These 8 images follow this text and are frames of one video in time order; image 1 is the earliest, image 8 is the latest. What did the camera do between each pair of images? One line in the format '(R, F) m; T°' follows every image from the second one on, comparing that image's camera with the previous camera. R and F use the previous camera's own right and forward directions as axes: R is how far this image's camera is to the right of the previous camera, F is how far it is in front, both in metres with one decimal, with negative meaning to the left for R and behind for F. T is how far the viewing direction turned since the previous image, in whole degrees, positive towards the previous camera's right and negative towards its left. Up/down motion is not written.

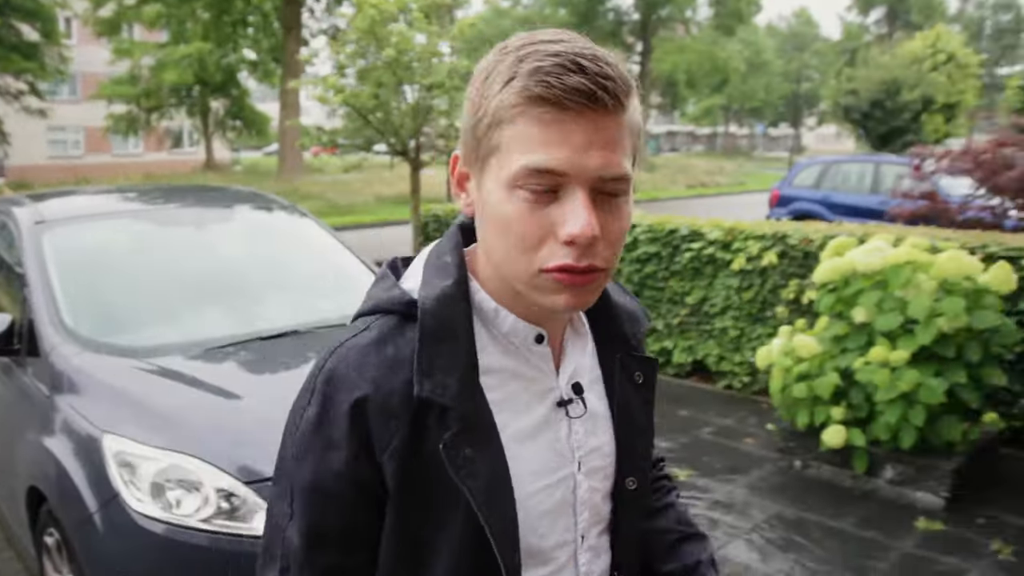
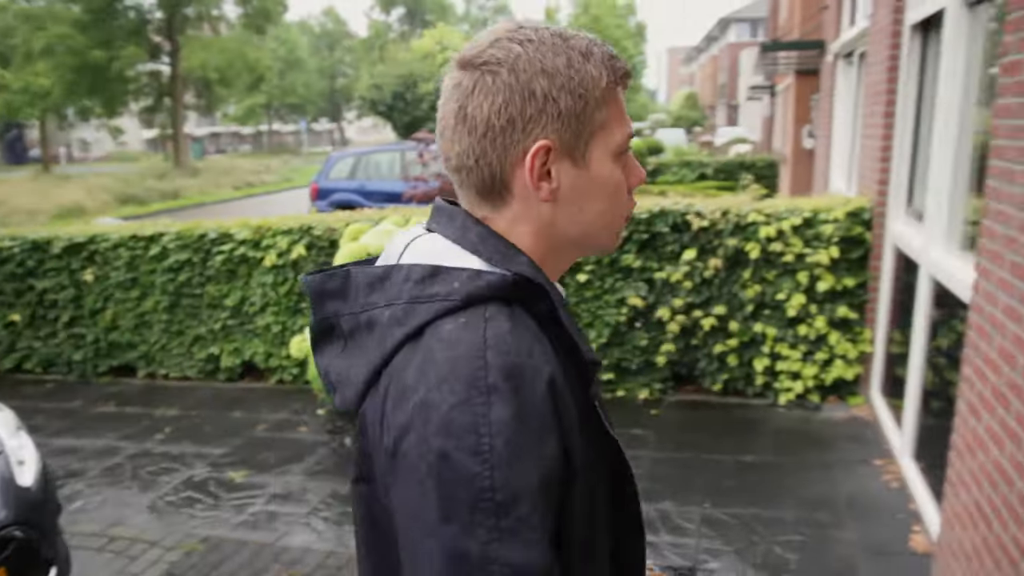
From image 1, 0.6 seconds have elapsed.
(+0.7, -0.2) m; +29°
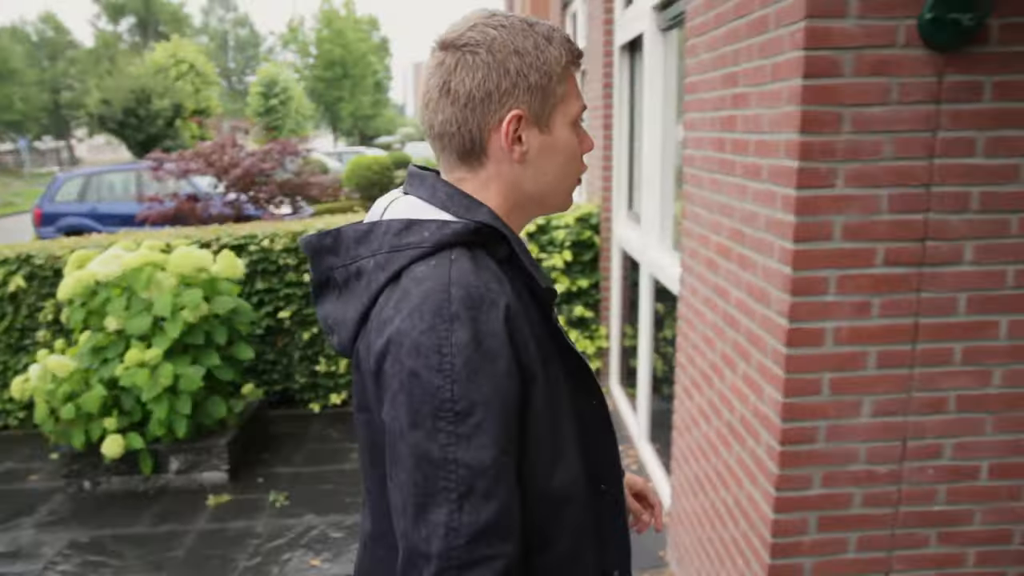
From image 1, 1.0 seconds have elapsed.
(-0.2, -0.3) m; +20°
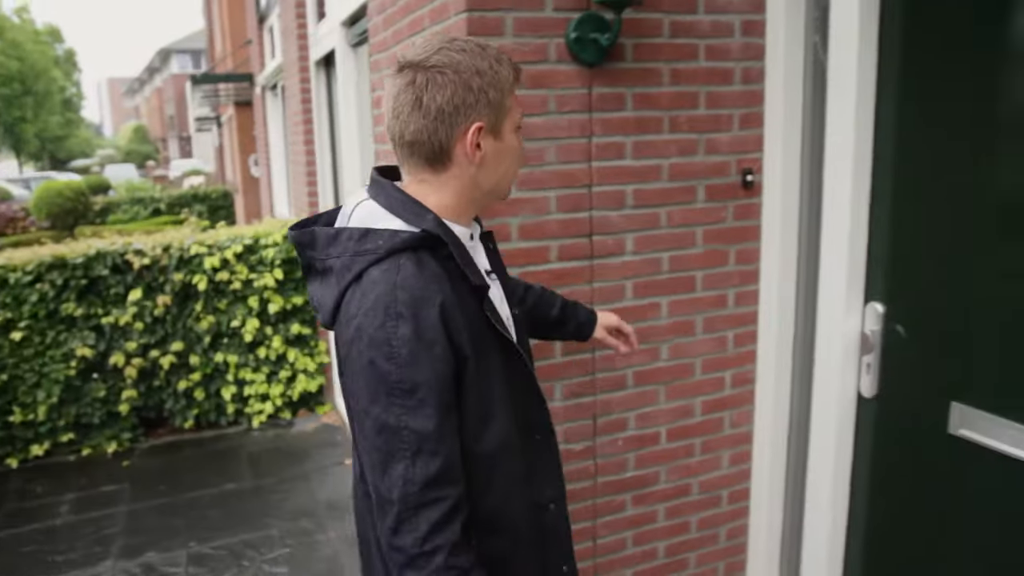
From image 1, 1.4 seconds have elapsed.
(-0.5, -0.5) m; +23°
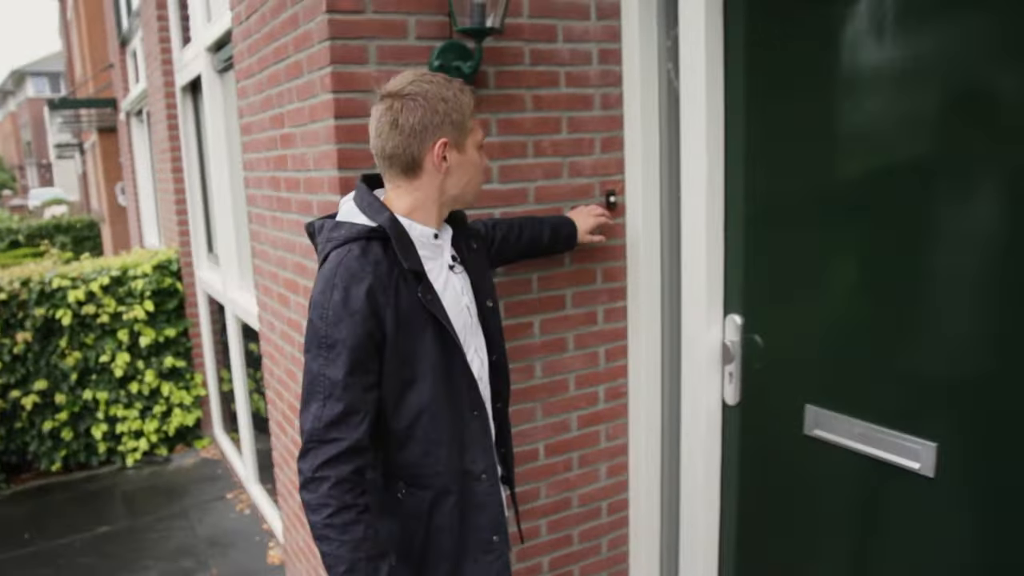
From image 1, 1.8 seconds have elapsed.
(+0.1, -0.2) m; +8°
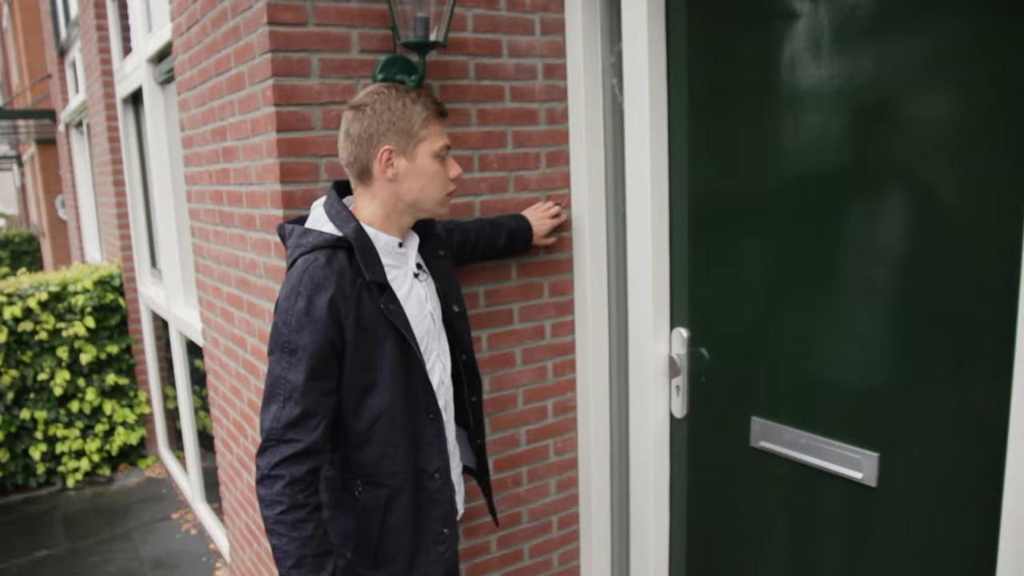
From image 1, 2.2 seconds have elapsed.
(+0.2, 0.0) m; +3°
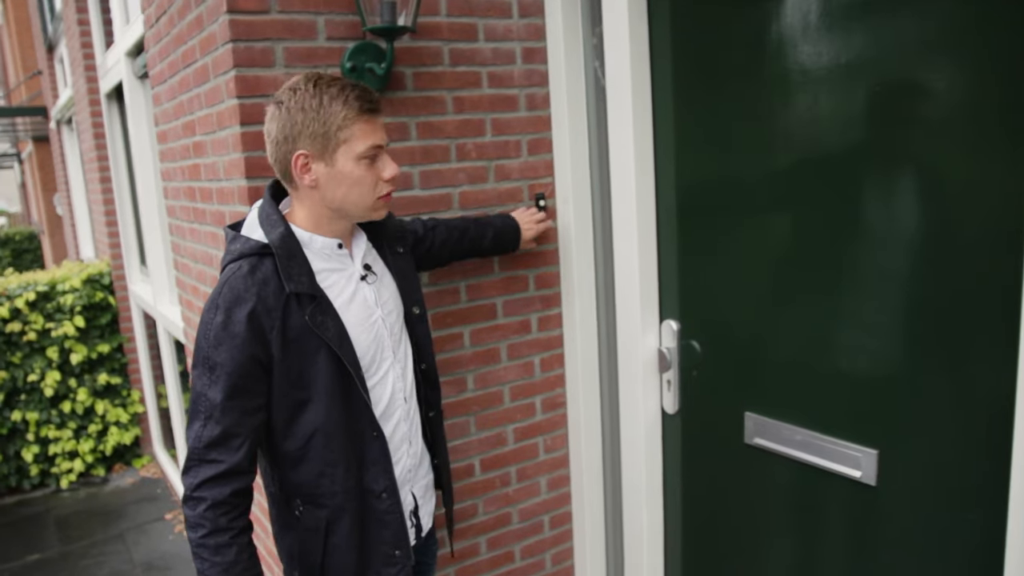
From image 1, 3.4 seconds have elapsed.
(+0.3, +0.2) m; -1°
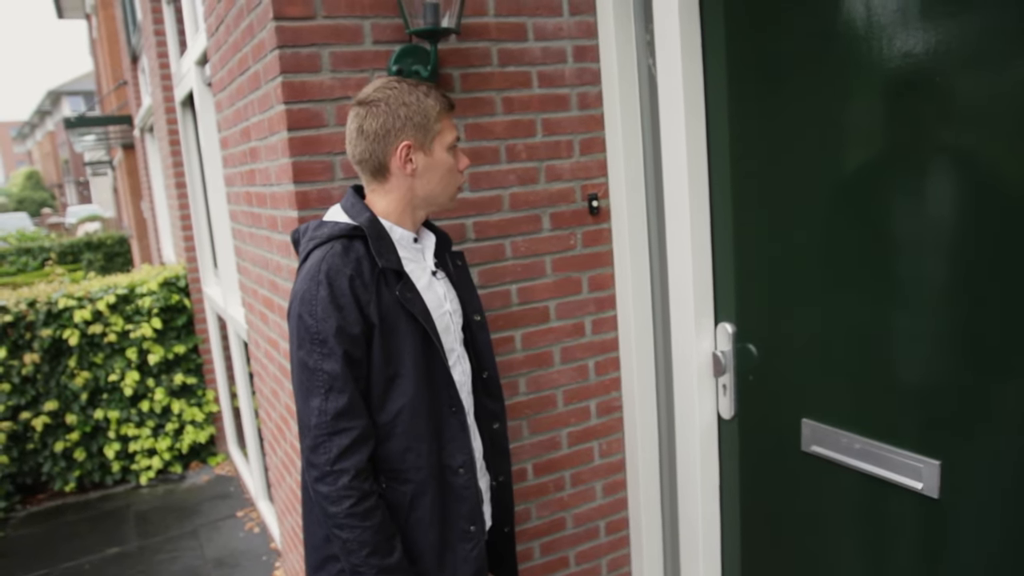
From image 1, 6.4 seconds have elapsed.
(+0.1, +0.1) m; -6°
